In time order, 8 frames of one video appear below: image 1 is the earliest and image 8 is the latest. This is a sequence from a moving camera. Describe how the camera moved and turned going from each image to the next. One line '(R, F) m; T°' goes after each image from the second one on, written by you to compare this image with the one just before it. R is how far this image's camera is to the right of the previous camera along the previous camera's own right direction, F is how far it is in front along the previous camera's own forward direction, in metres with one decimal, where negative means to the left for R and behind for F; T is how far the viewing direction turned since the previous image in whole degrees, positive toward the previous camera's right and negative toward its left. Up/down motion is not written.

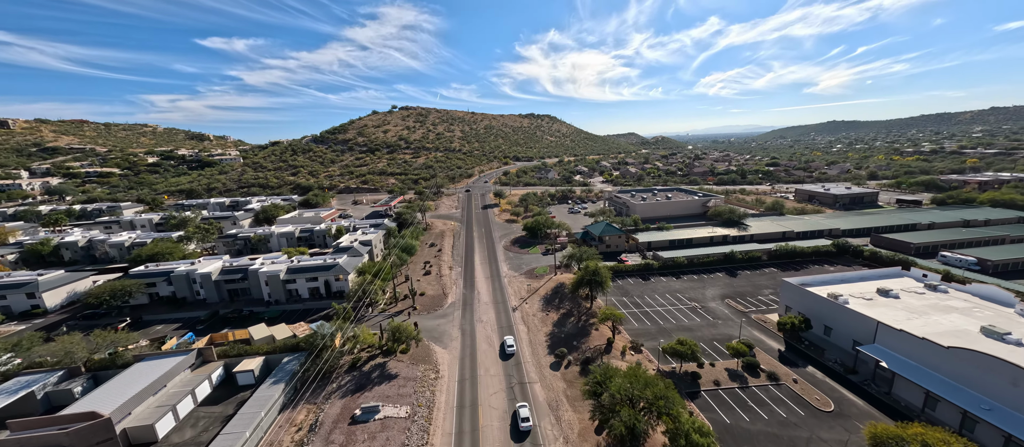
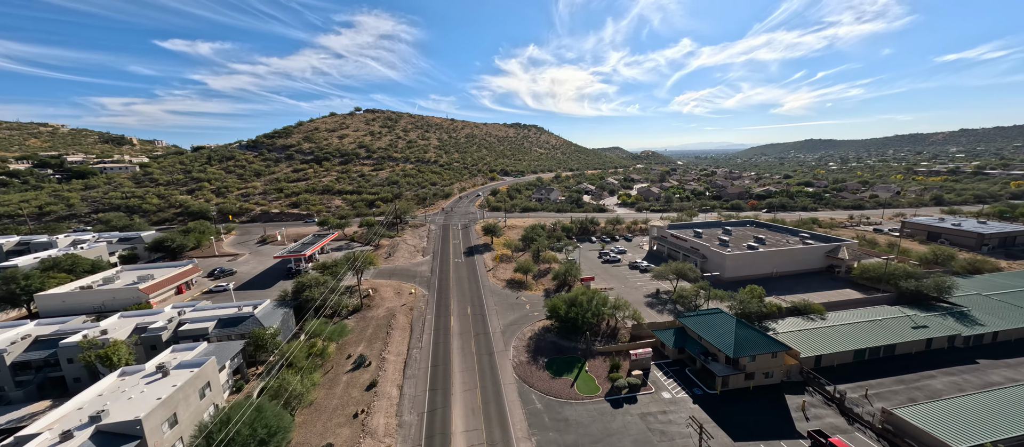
(-3.3, +32.0) m; +3°
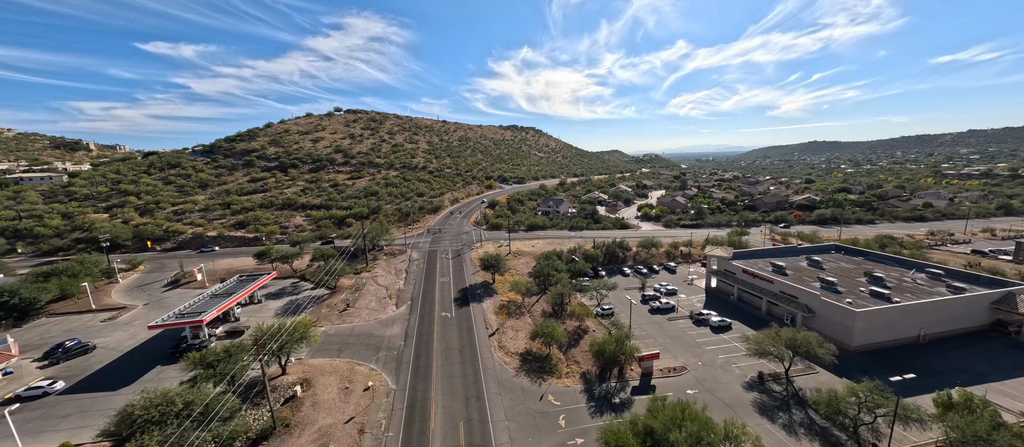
(-1.7, +16.0) m; +1°
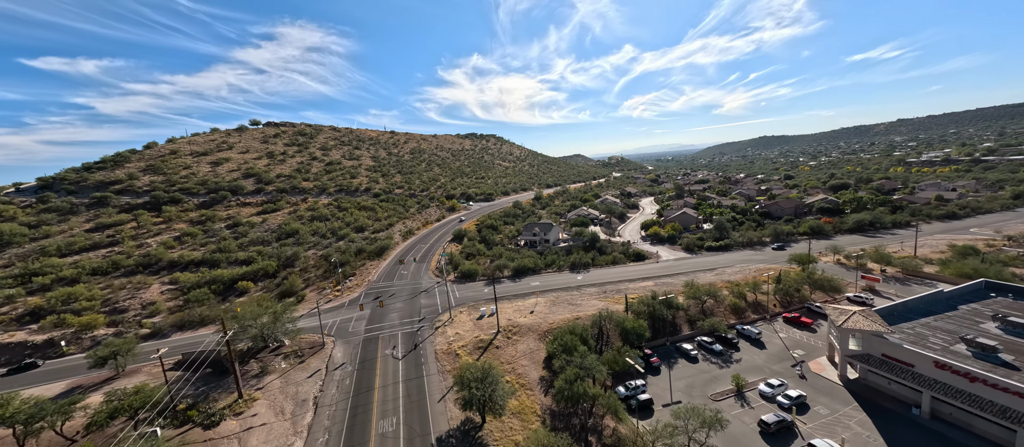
(-2.0, +20.6) m; +6°
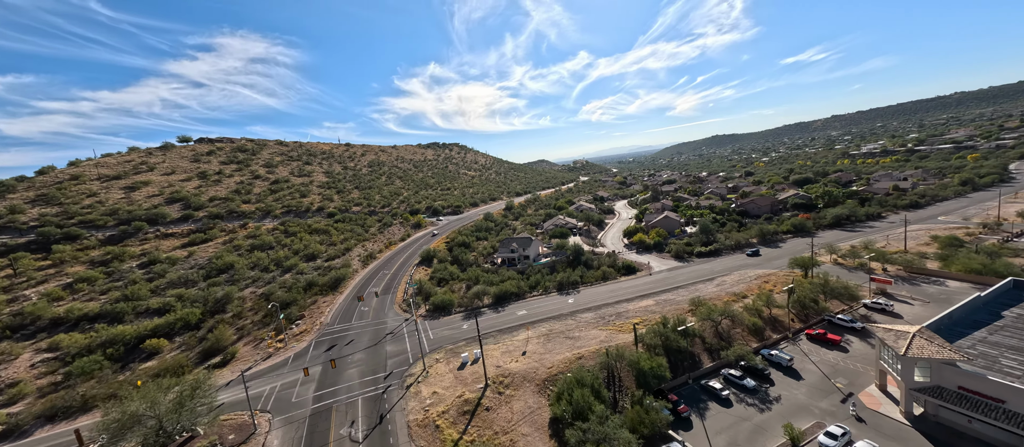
(-1.2, +6.4) m; +5°
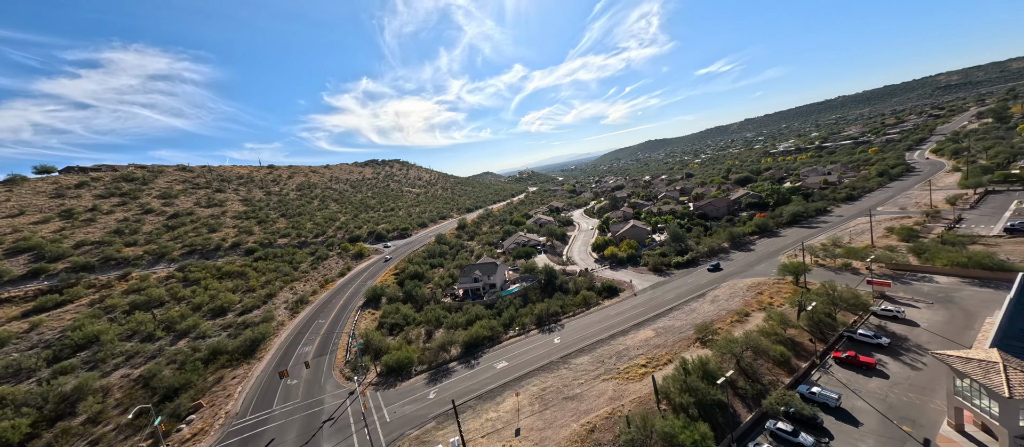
(-1.8, +7.5) m; +8°
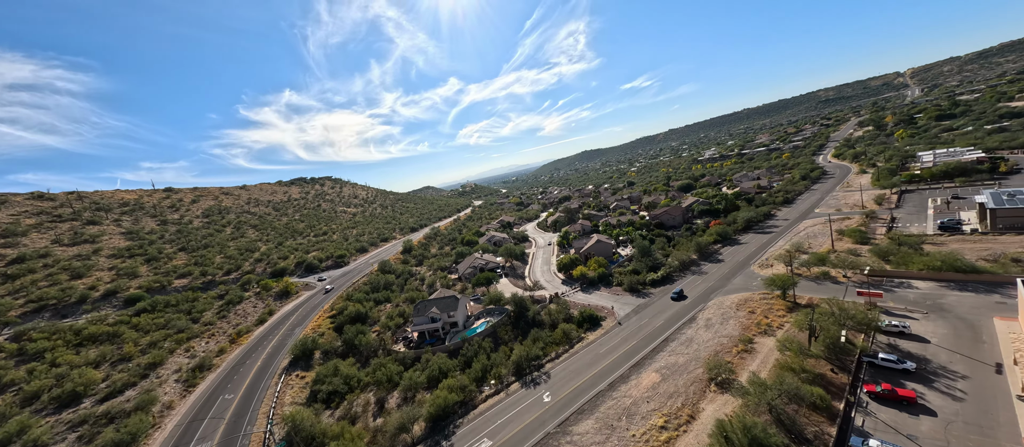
(-2.1, +7.0) m; +9°
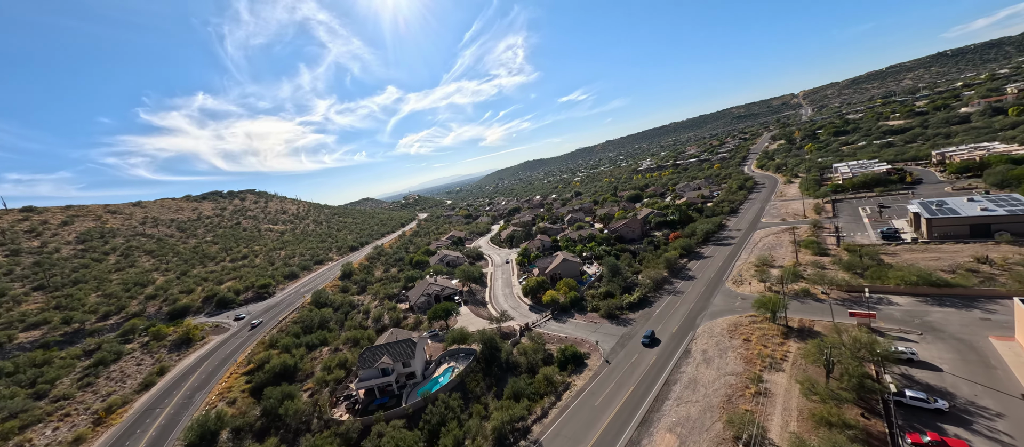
(-2.2, +6.4) m; +9°
